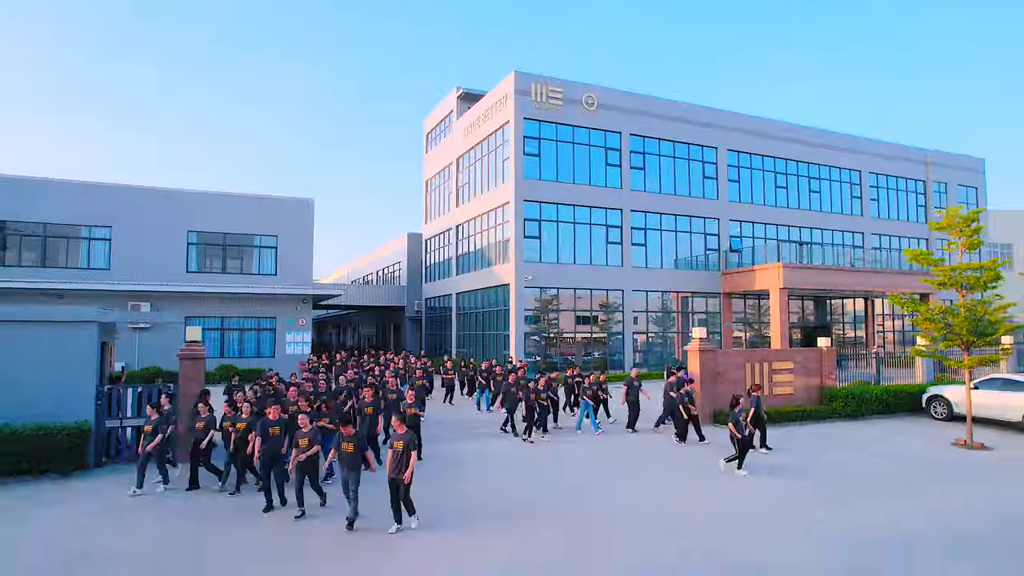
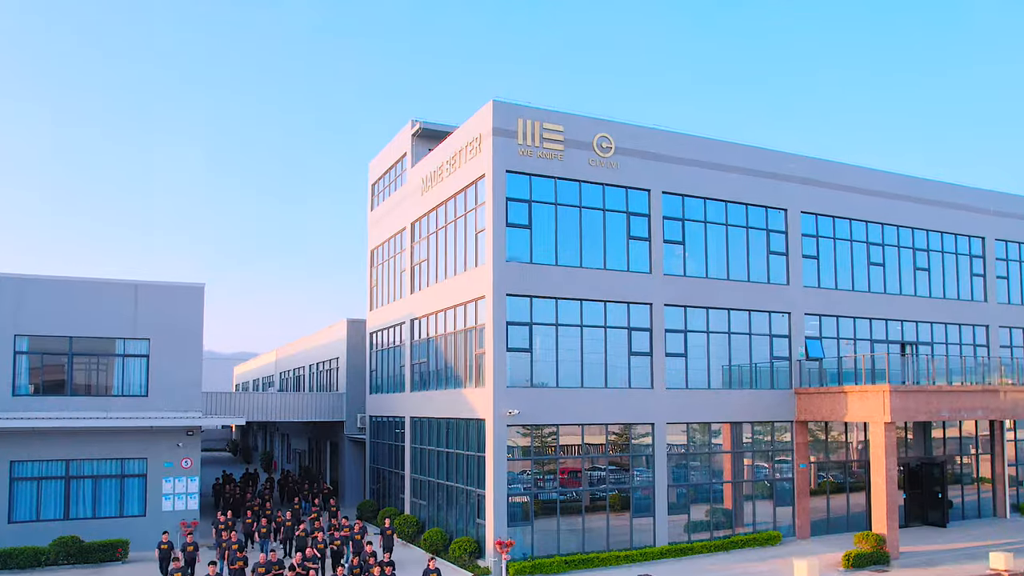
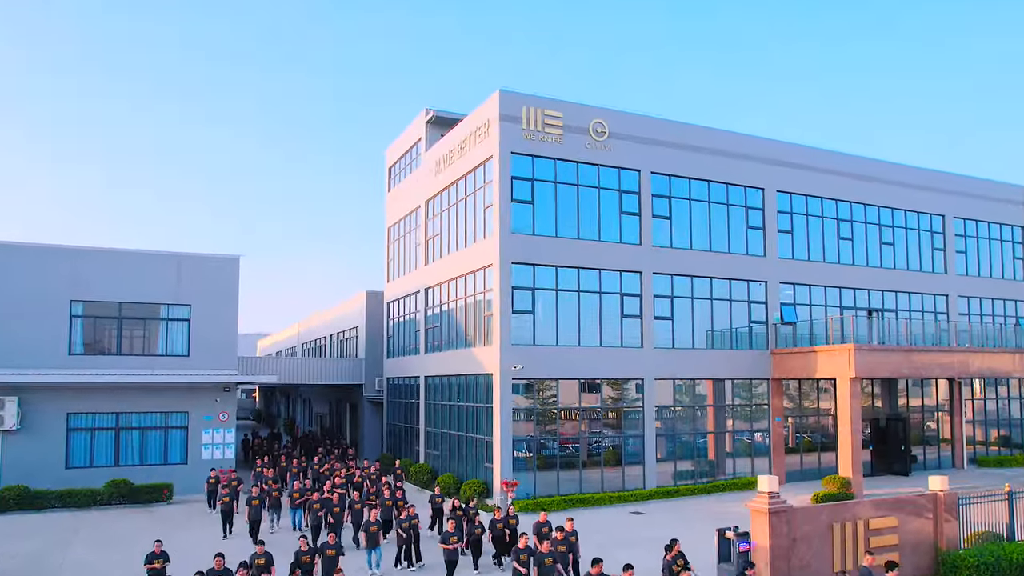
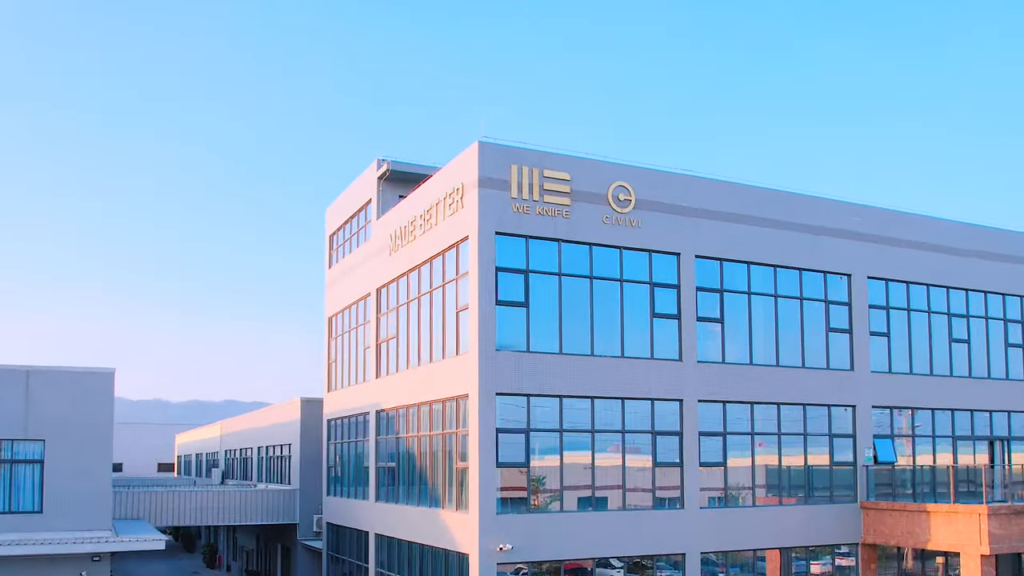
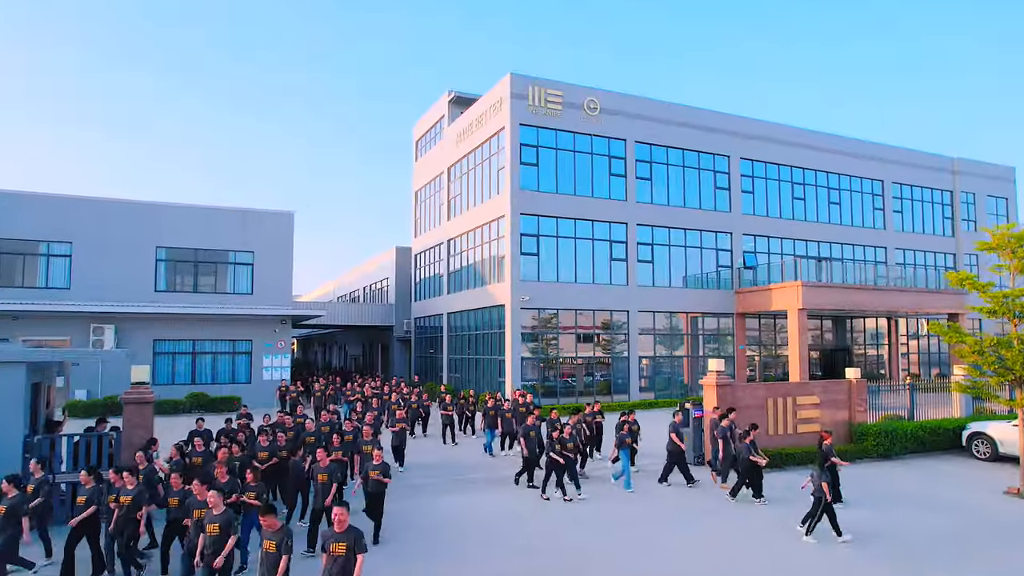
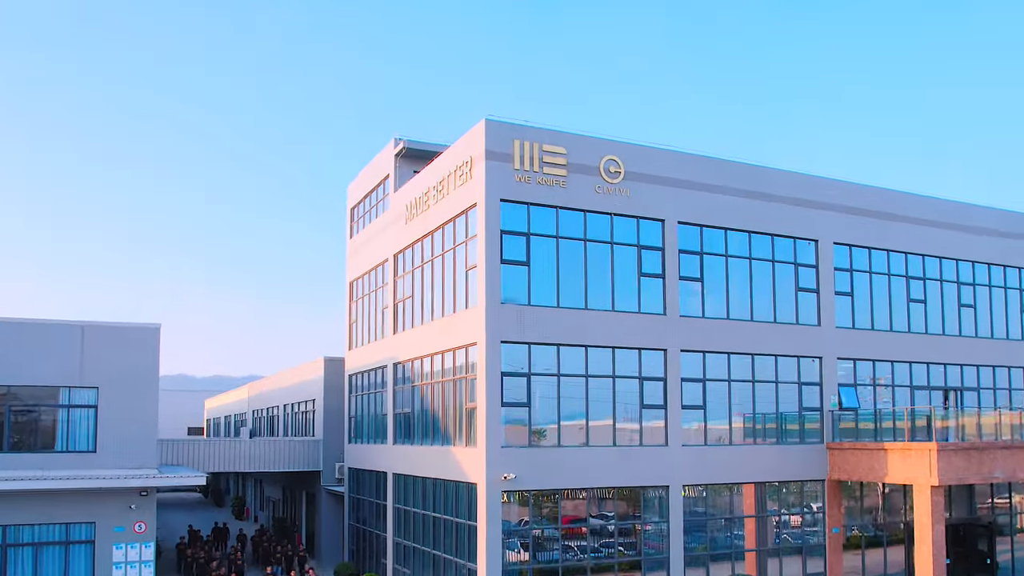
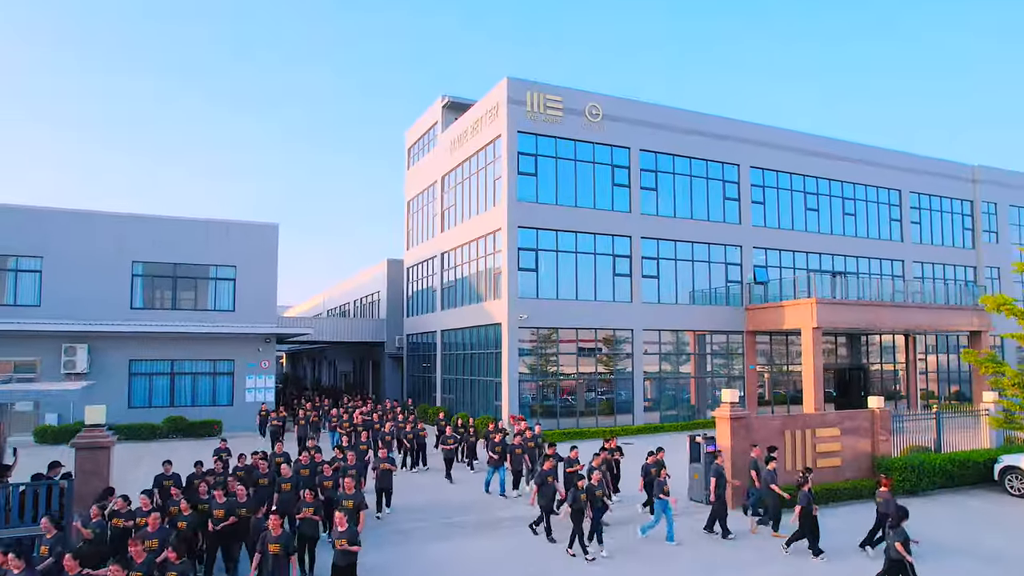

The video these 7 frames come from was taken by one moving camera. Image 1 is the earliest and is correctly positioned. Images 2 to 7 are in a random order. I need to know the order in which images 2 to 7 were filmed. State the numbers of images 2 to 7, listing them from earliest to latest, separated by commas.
5, 7, 3, 2, 6, 4
